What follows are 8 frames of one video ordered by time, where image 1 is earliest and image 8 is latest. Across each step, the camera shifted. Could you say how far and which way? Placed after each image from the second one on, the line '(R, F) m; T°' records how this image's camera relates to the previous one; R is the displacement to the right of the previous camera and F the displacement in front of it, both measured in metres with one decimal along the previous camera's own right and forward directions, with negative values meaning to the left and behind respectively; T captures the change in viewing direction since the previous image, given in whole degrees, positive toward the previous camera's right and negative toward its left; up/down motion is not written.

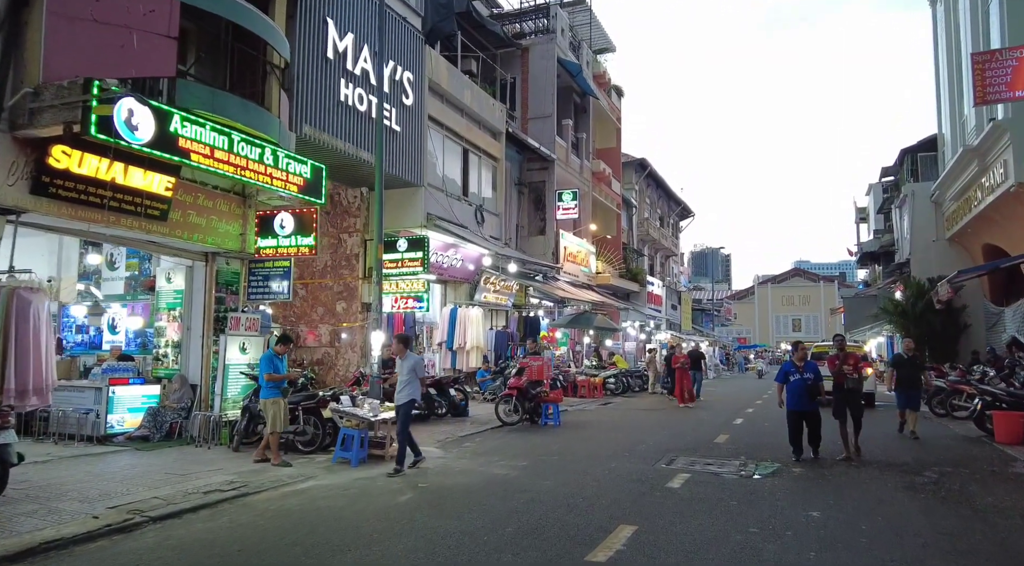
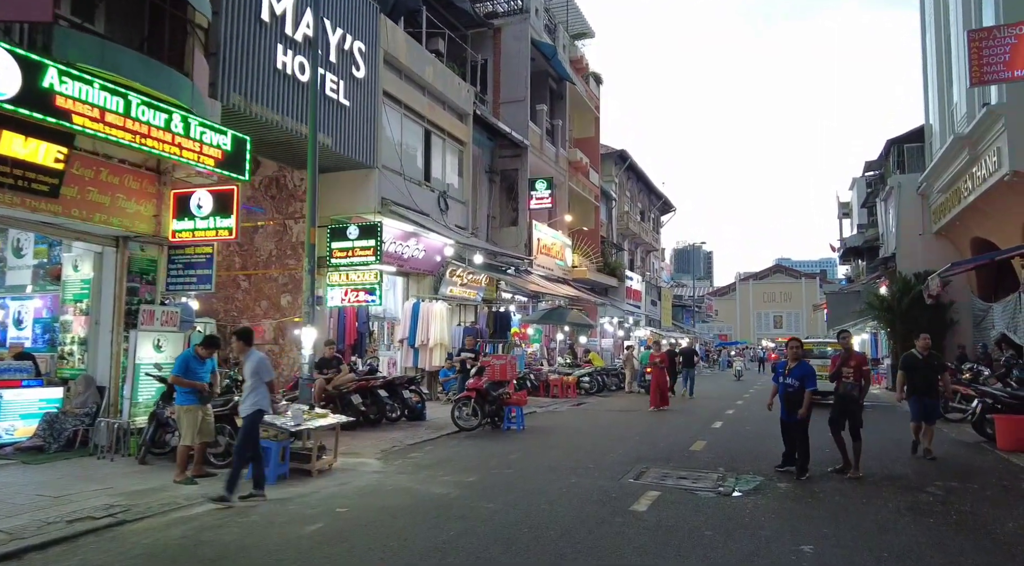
(+0.4, +1.3) m; +1°
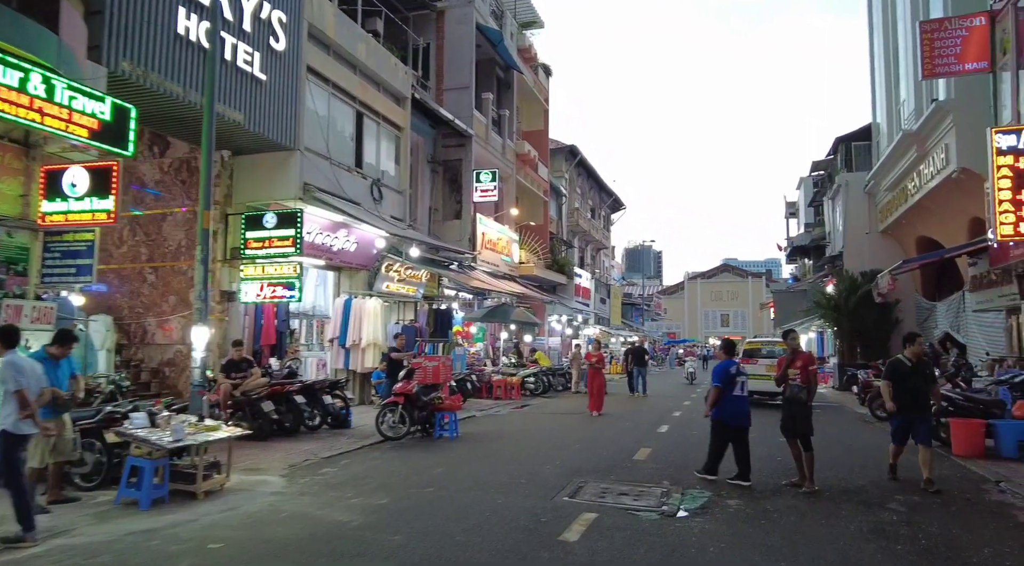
(+0.3, +1.0) m; +4°
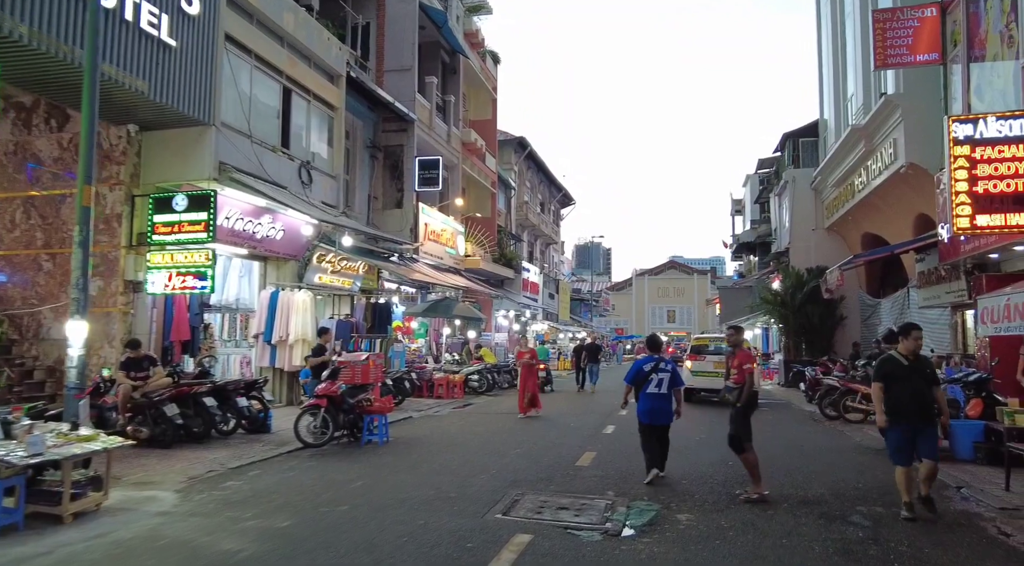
(+0.2, +0.9) m; +4°
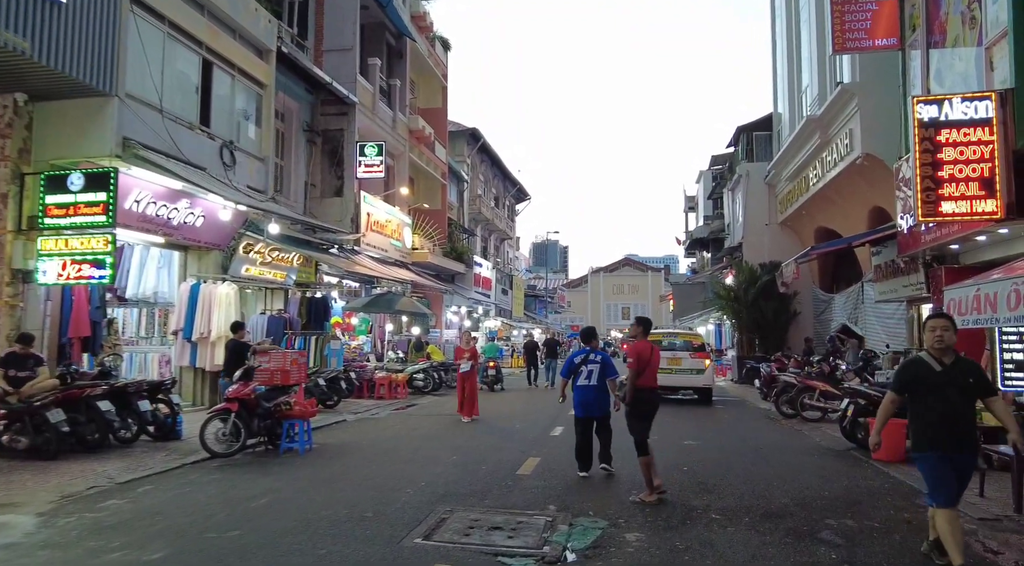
(+0.3, +1.0) m; +3°
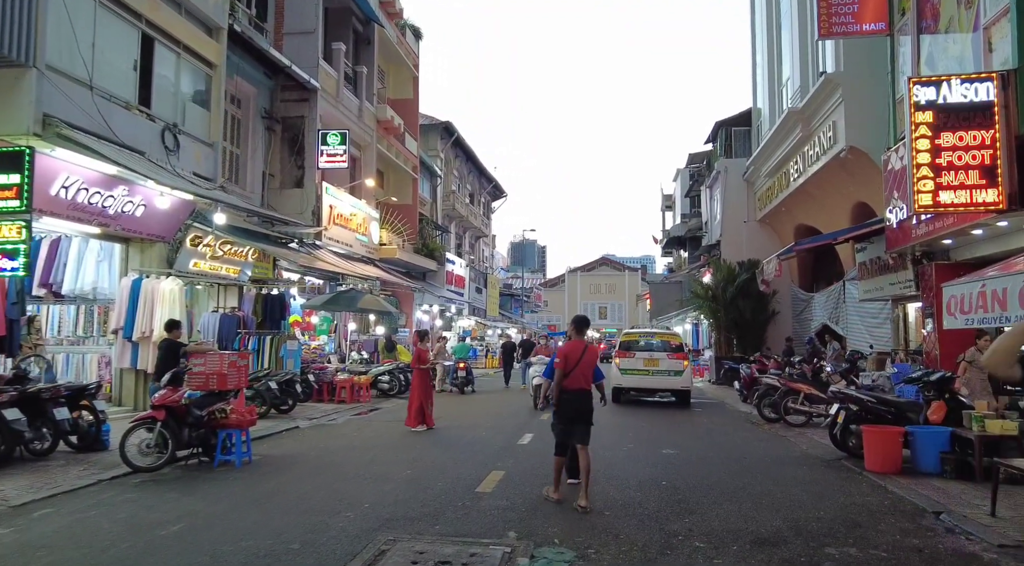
(+0.2, +0.9) m; +2°
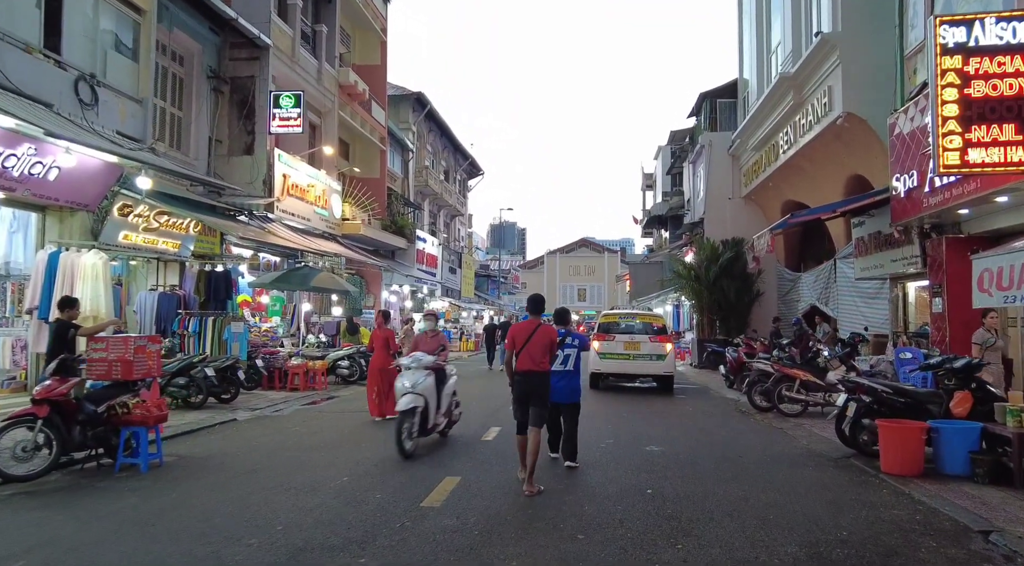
(+0.2, +1.4) m; +2°
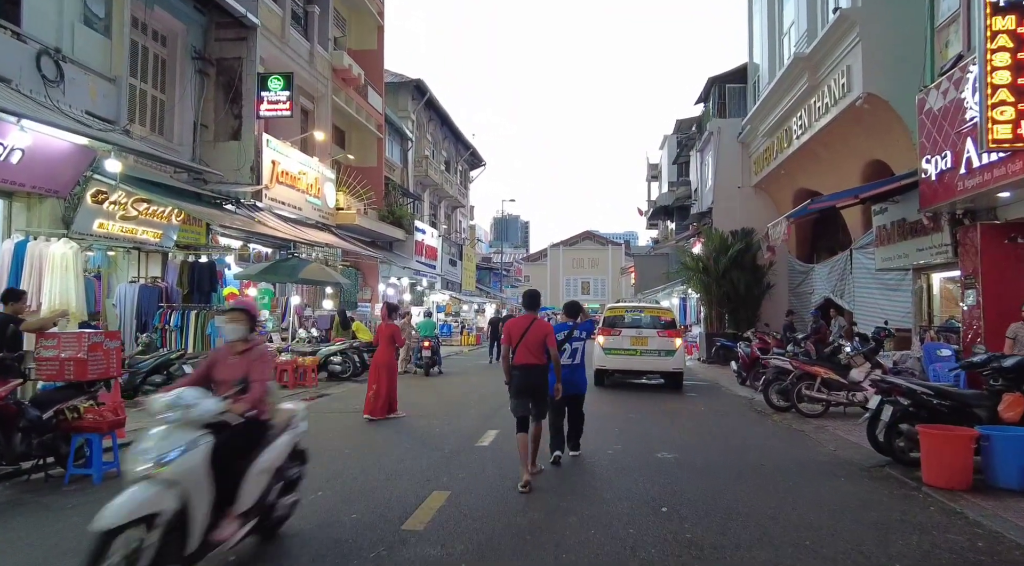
(+0.1, +0.9) m; 0°
